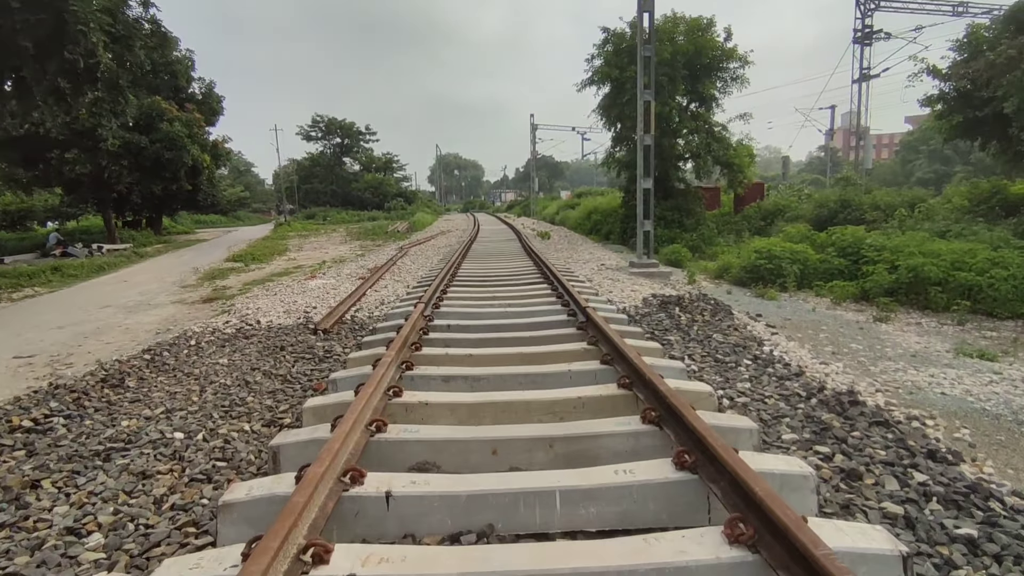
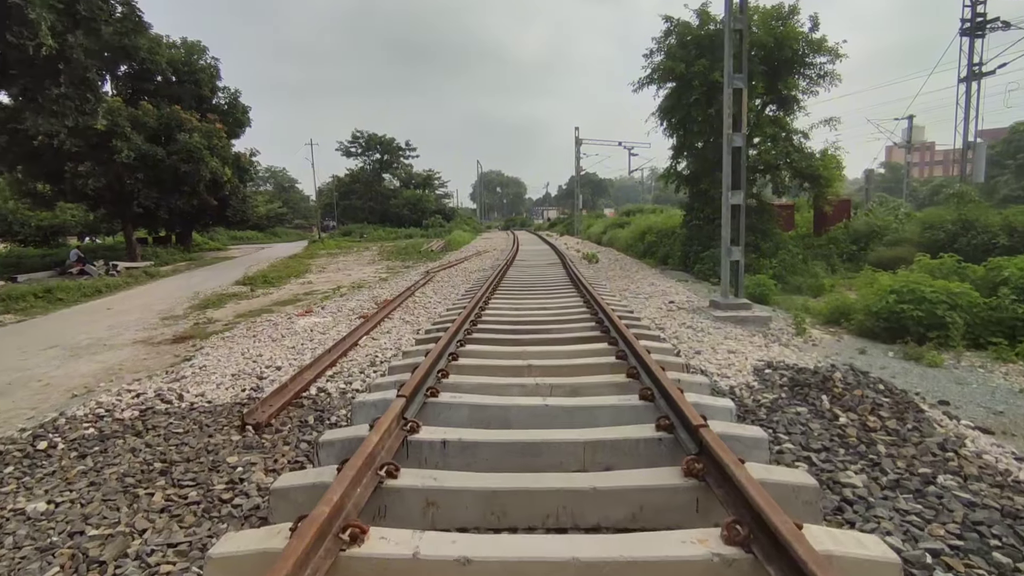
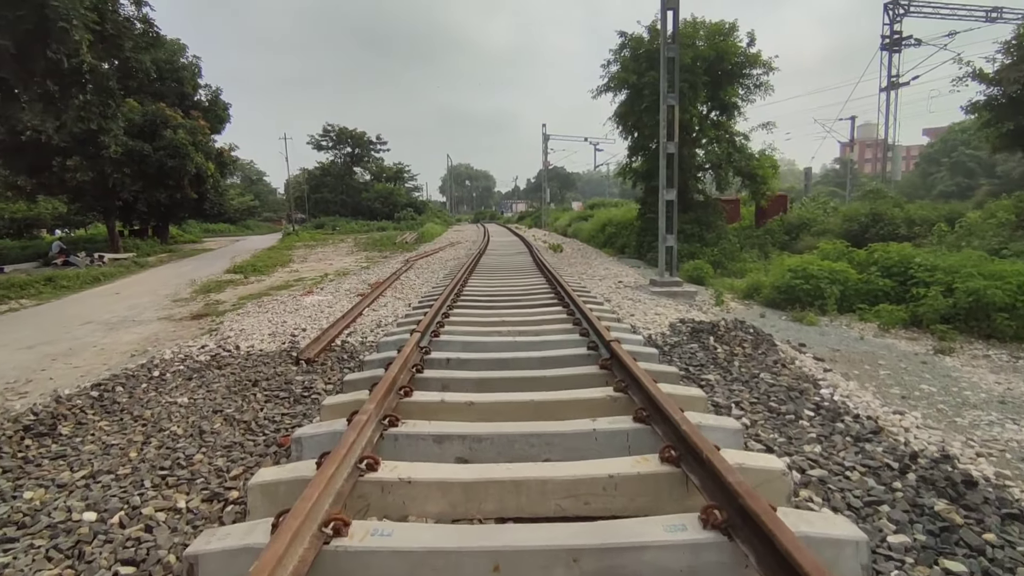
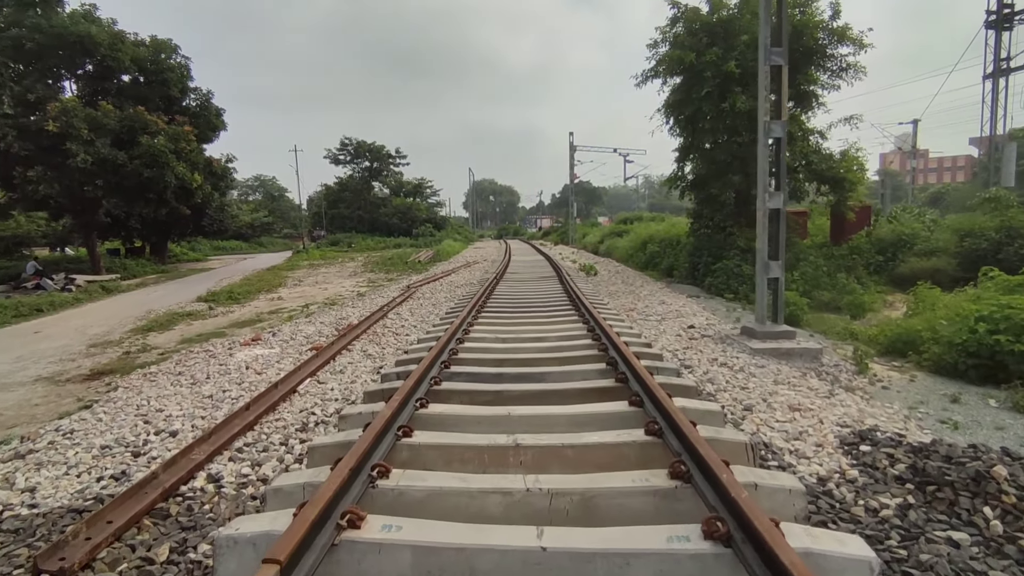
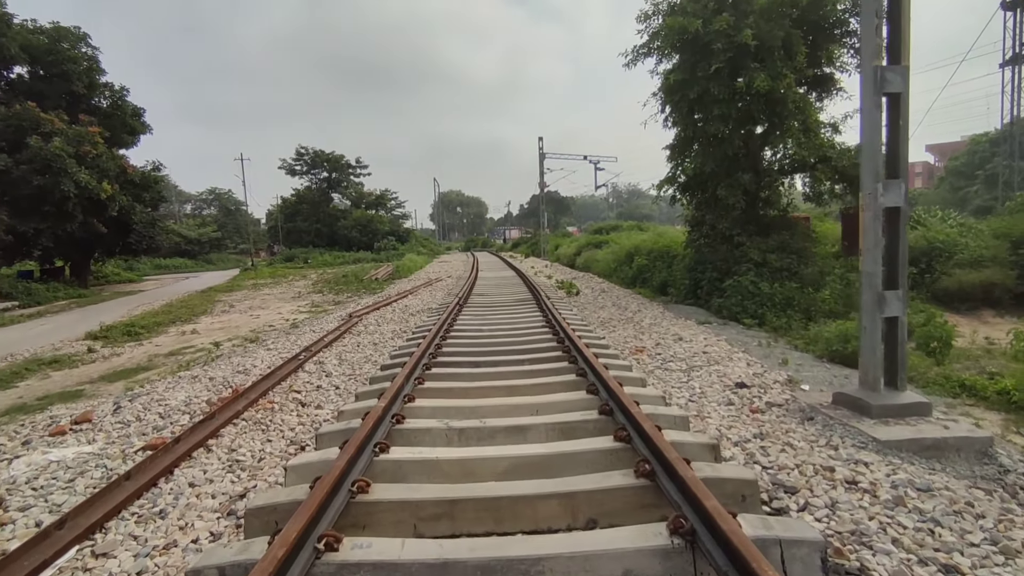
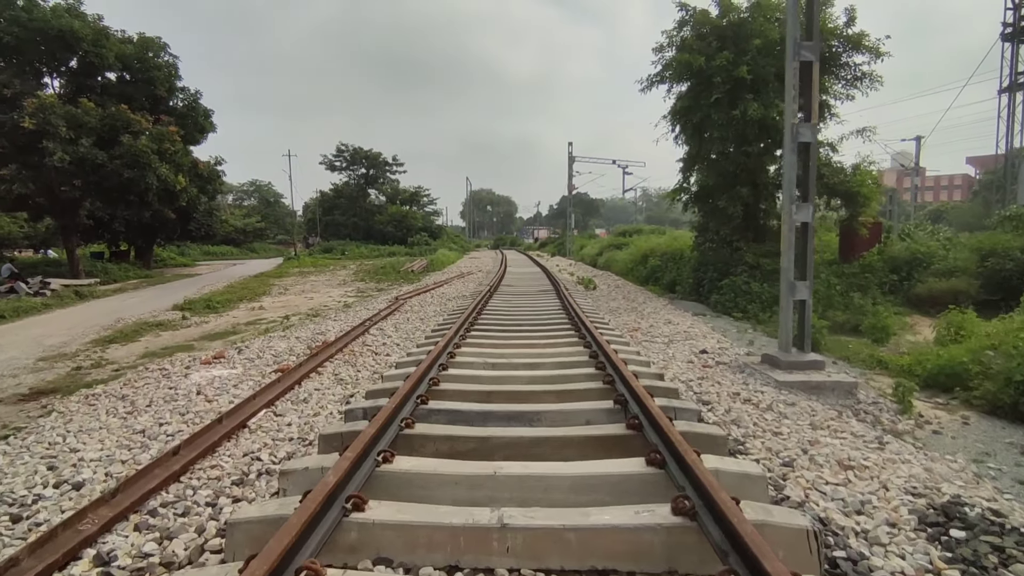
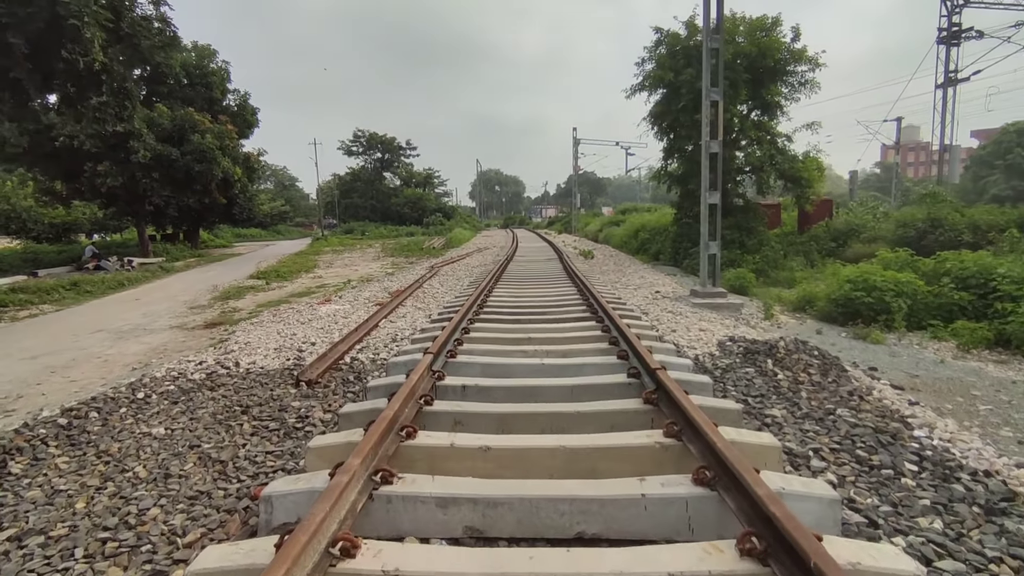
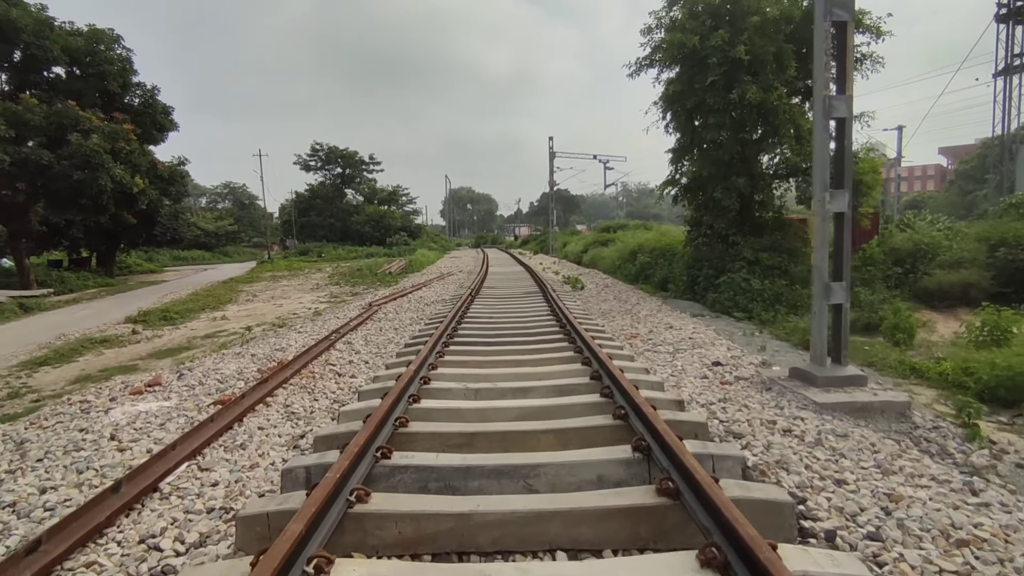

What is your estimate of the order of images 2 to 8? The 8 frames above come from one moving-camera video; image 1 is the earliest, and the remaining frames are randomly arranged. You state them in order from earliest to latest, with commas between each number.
3, 7, 2, 4, 6, 8, 5
